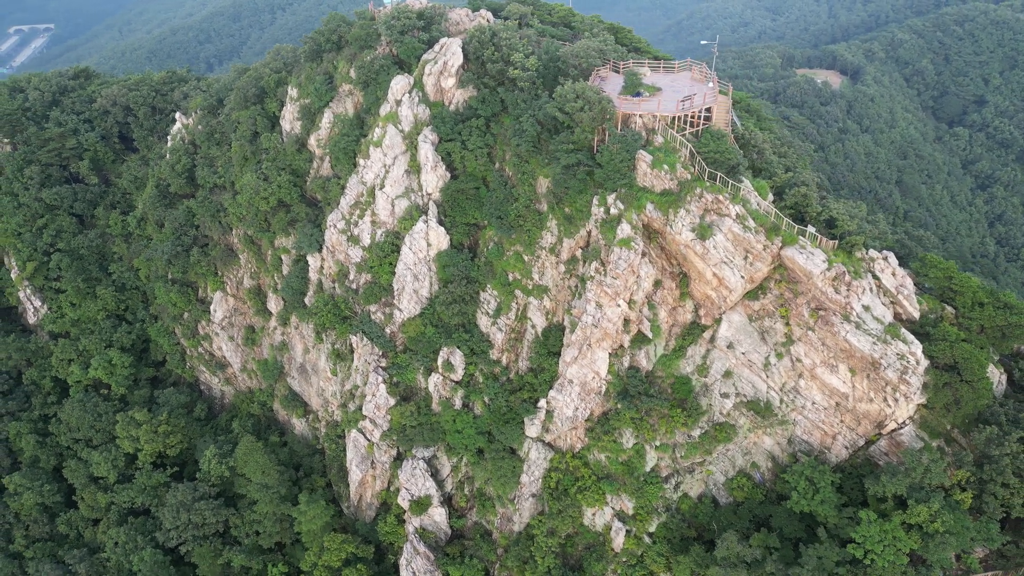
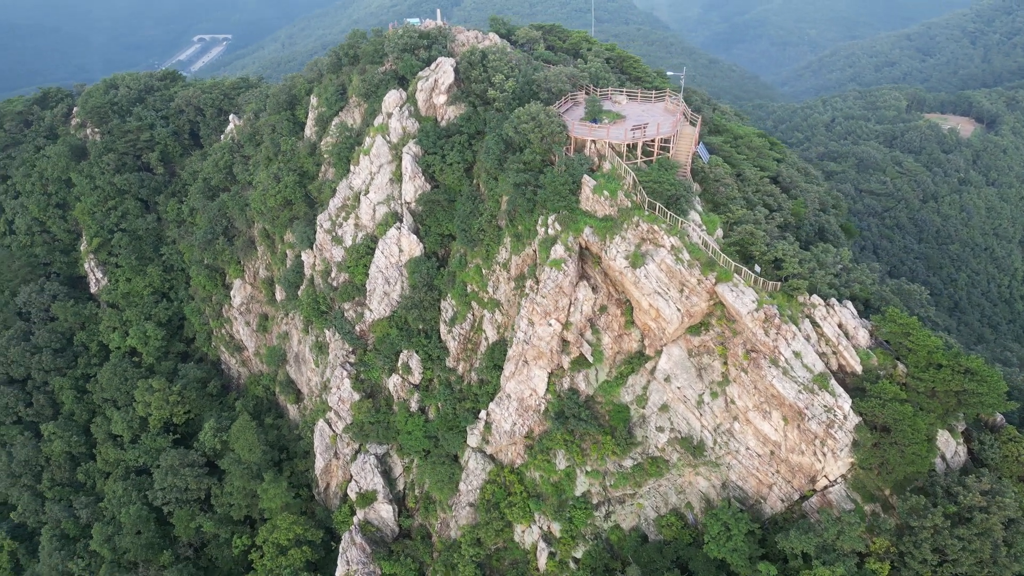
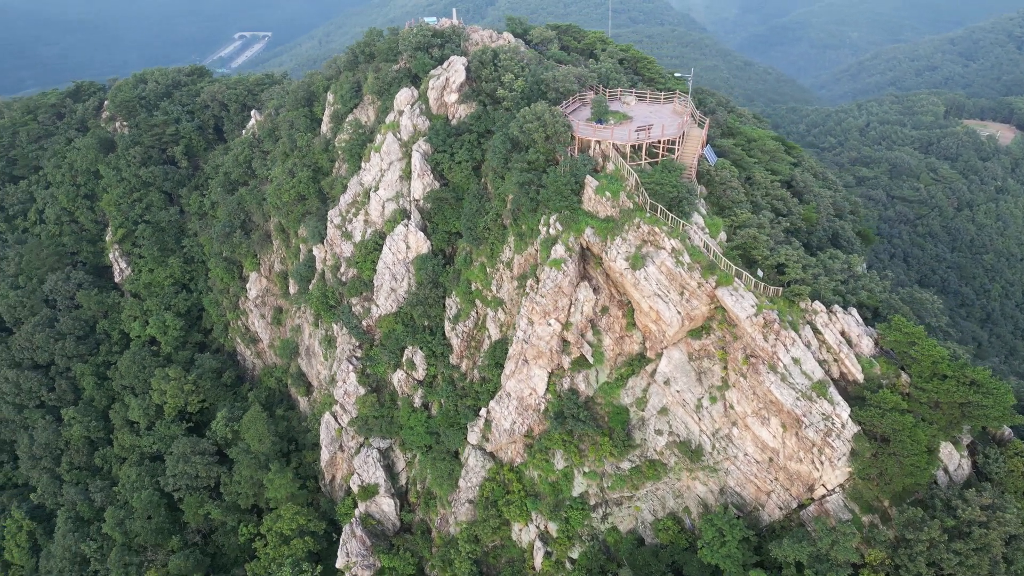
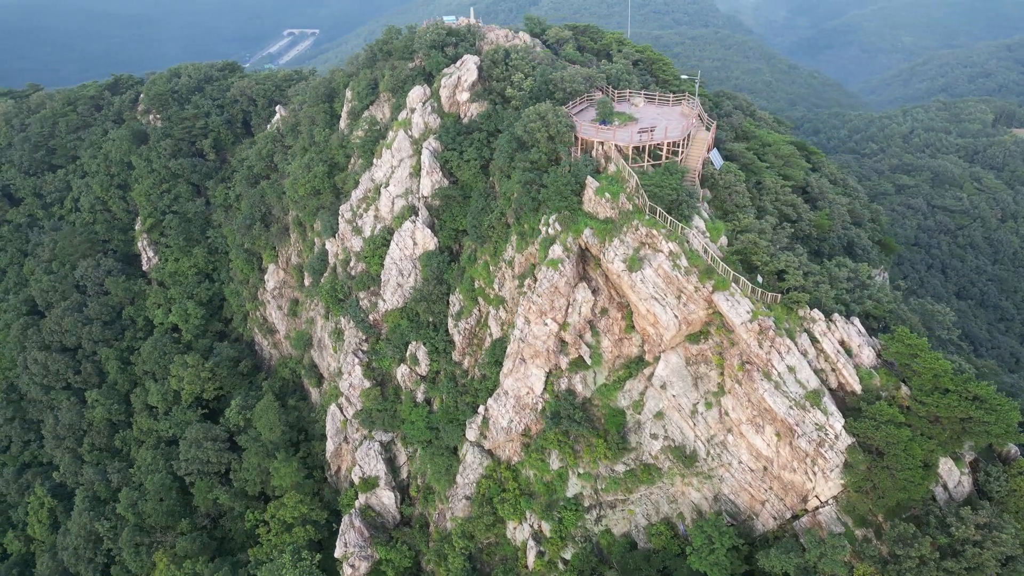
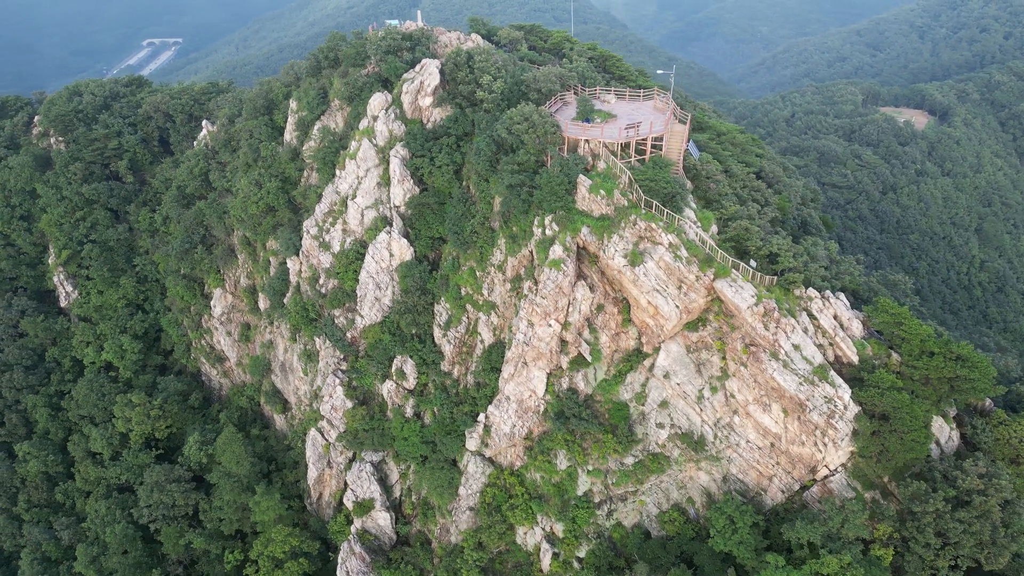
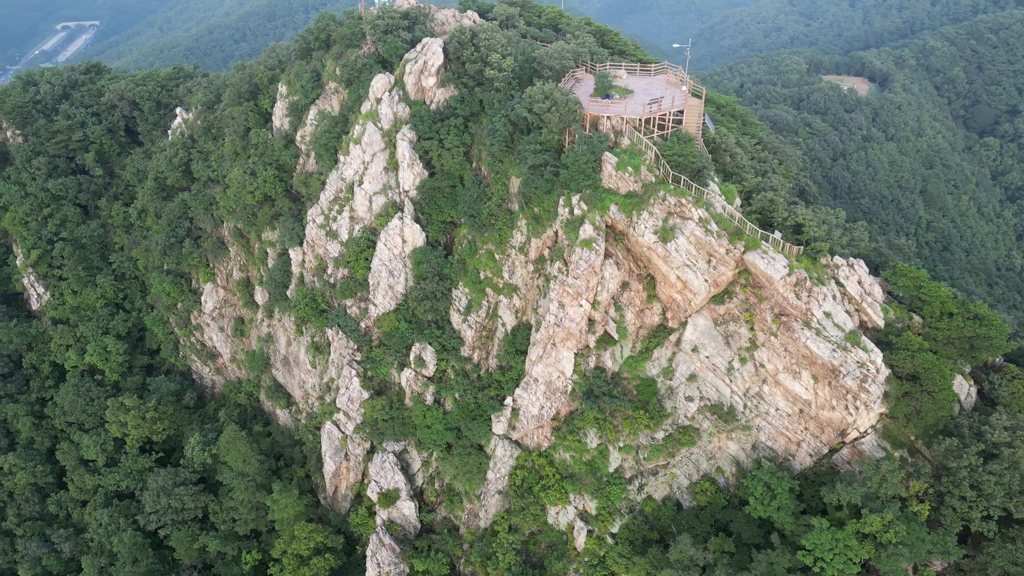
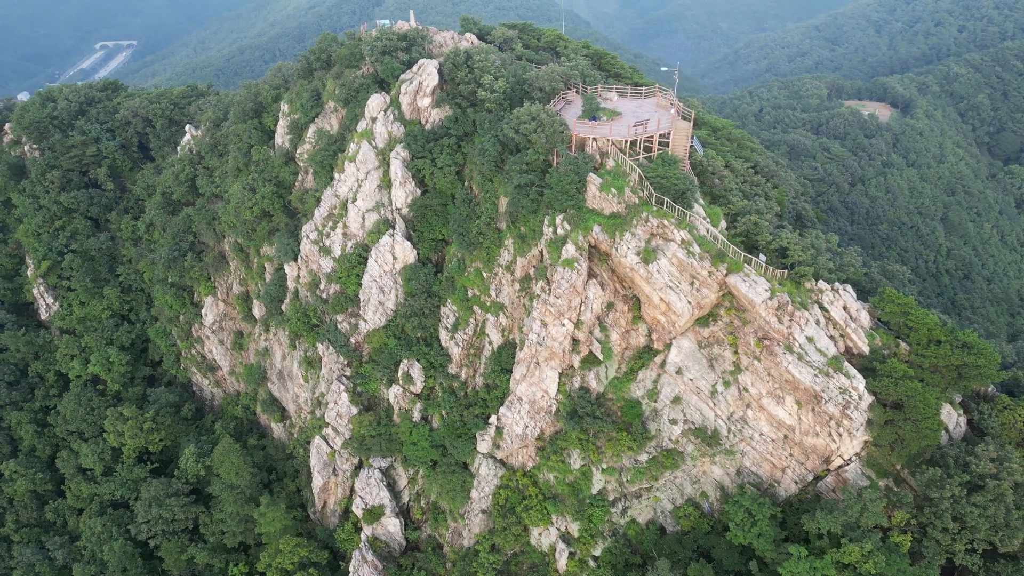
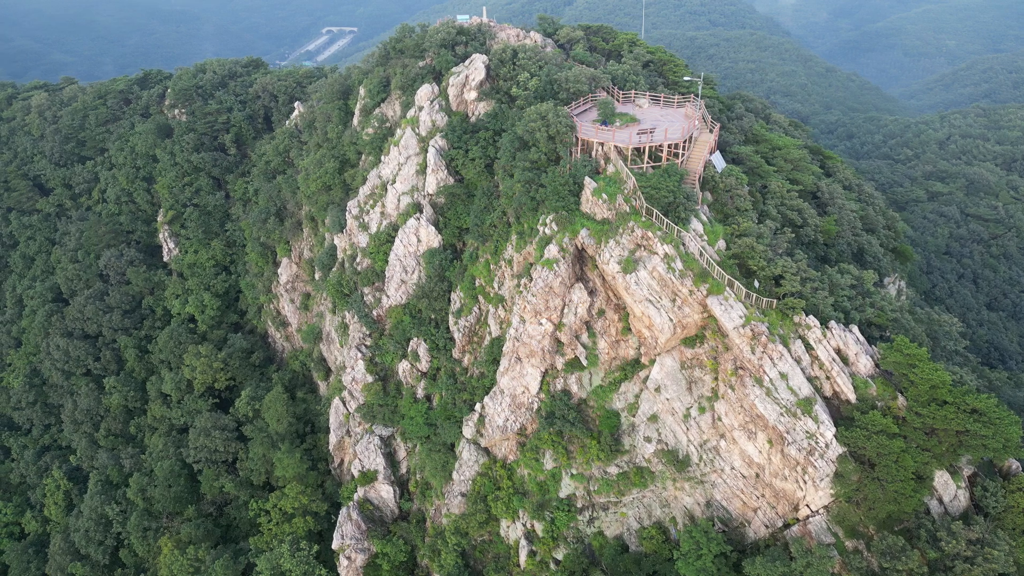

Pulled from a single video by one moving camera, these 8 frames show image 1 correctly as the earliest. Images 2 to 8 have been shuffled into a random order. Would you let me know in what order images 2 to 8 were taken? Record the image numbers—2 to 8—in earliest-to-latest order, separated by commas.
6, 7, 5, 2, 3, 4, 8
